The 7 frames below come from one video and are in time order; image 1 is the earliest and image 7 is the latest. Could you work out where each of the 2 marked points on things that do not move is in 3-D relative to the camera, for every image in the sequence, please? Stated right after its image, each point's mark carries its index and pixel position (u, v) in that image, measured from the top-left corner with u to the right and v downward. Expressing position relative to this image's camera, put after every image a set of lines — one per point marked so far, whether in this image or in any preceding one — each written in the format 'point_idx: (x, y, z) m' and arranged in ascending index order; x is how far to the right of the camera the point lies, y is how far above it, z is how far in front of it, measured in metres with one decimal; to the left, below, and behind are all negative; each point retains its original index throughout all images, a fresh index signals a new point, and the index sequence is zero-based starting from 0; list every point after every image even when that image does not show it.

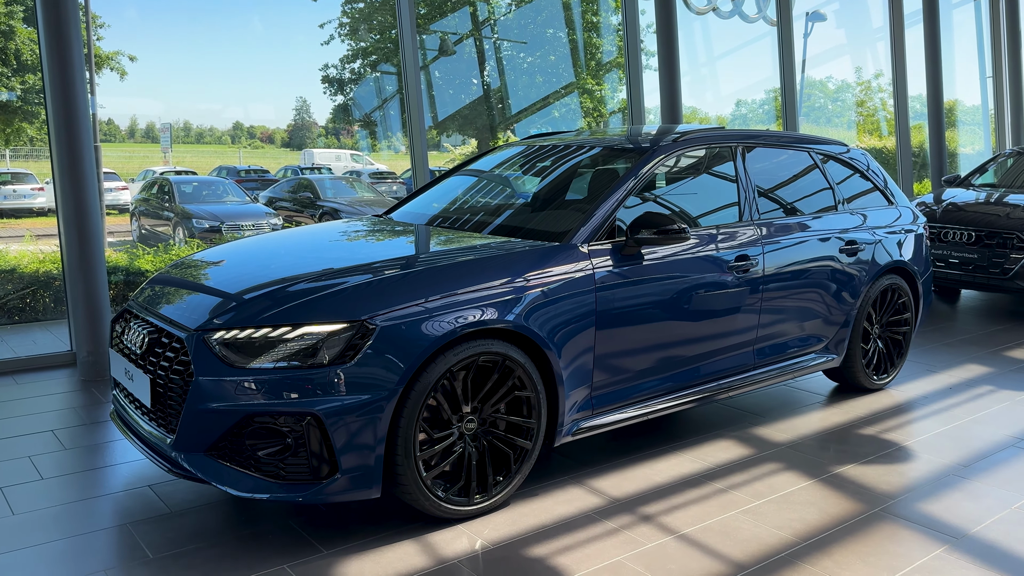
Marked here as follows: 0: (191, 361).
0: (-1.1, -0.2, +2.8) m
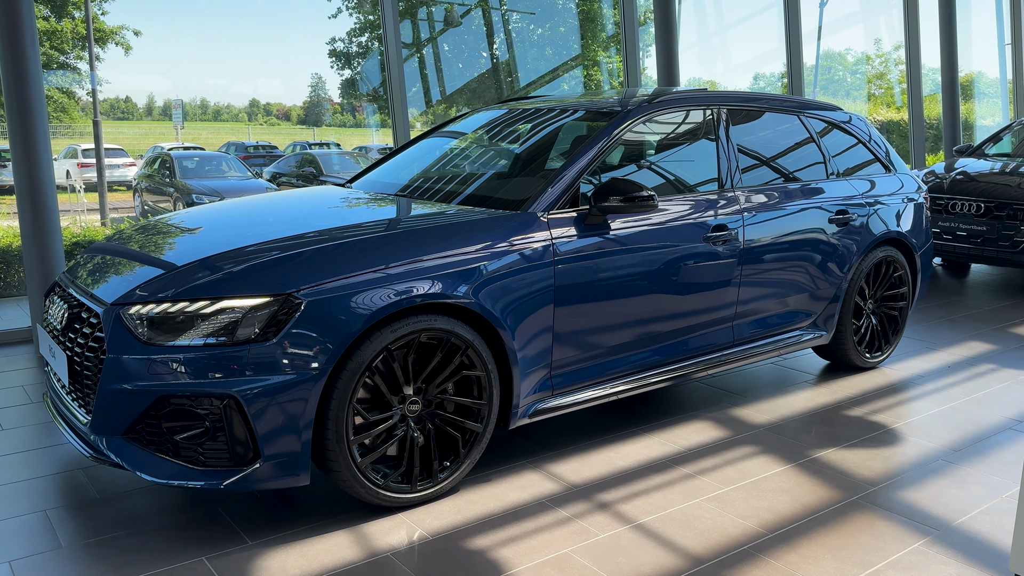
0: (-1.3, -0.2, +2.6) m
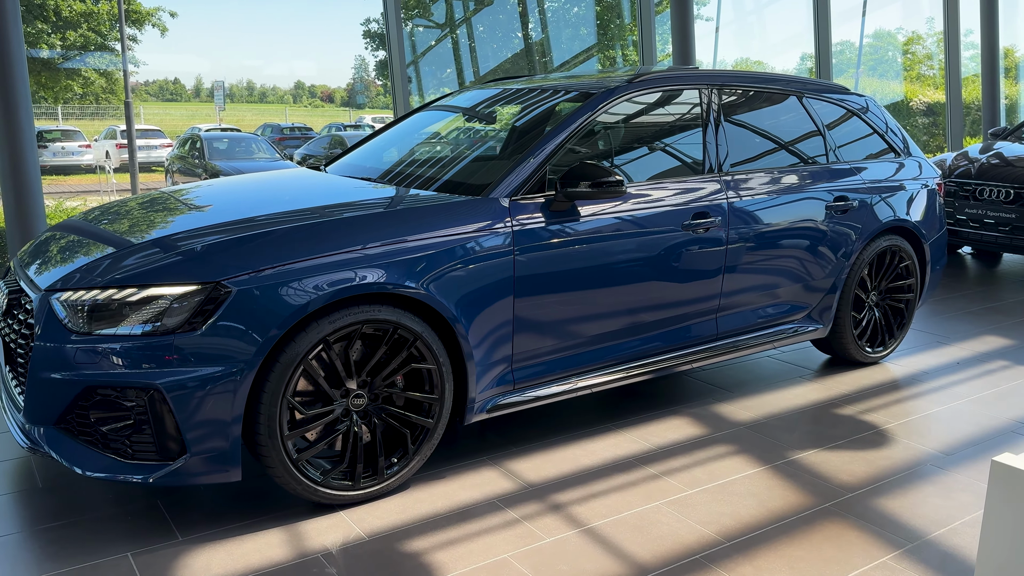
0: (-1.4, -0.1, +2.5) m
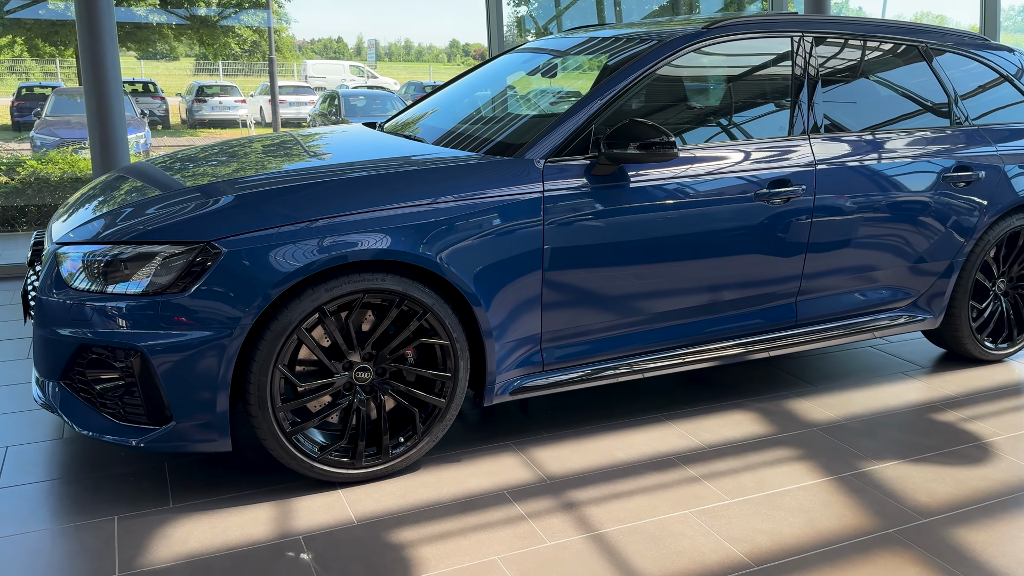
0: (-1.4, 0.0, +2.5) m
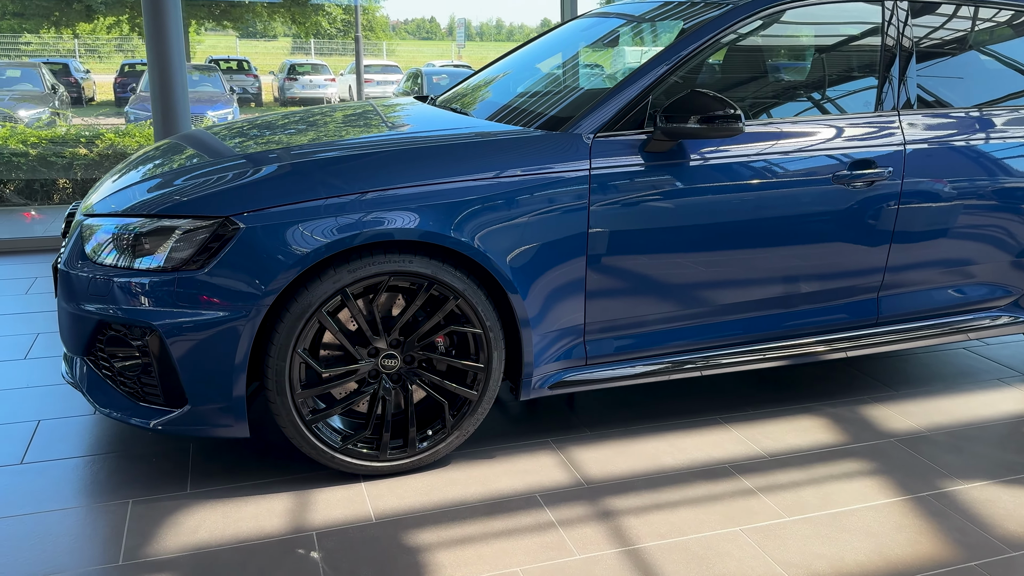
0: (-1.3, +0.1, +2.4) m
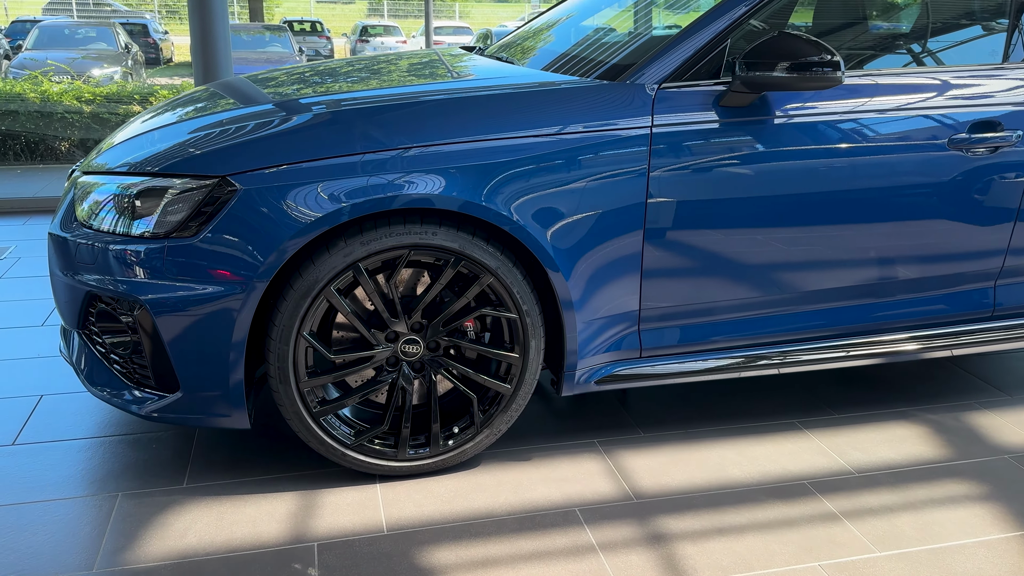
0: (-1.2, +0.2, +2.2) m
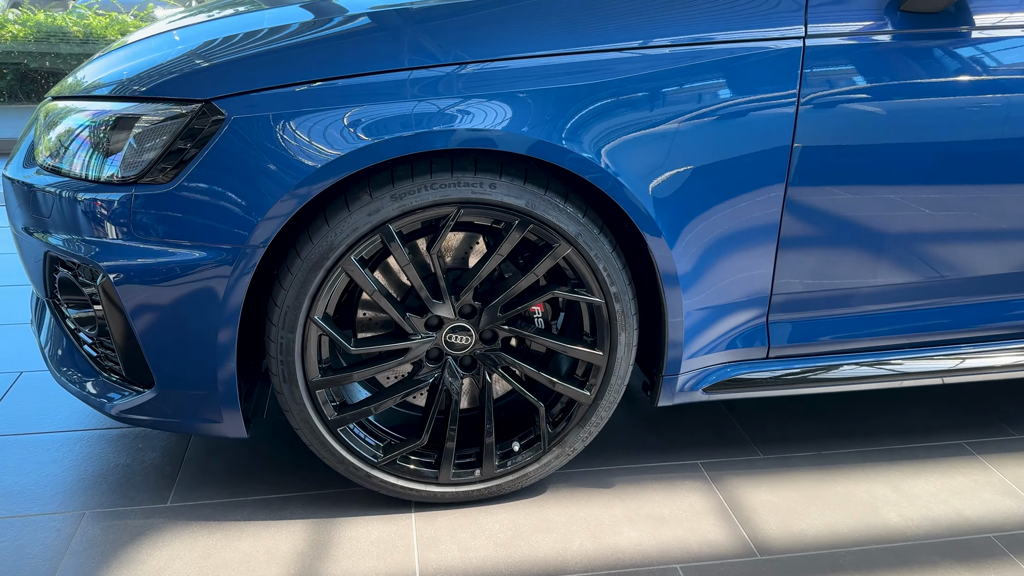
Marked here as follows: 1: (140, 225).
0: (-1.0, +0.3, +1.7) m
1: (-0.6, +0.1, +1.4) m
